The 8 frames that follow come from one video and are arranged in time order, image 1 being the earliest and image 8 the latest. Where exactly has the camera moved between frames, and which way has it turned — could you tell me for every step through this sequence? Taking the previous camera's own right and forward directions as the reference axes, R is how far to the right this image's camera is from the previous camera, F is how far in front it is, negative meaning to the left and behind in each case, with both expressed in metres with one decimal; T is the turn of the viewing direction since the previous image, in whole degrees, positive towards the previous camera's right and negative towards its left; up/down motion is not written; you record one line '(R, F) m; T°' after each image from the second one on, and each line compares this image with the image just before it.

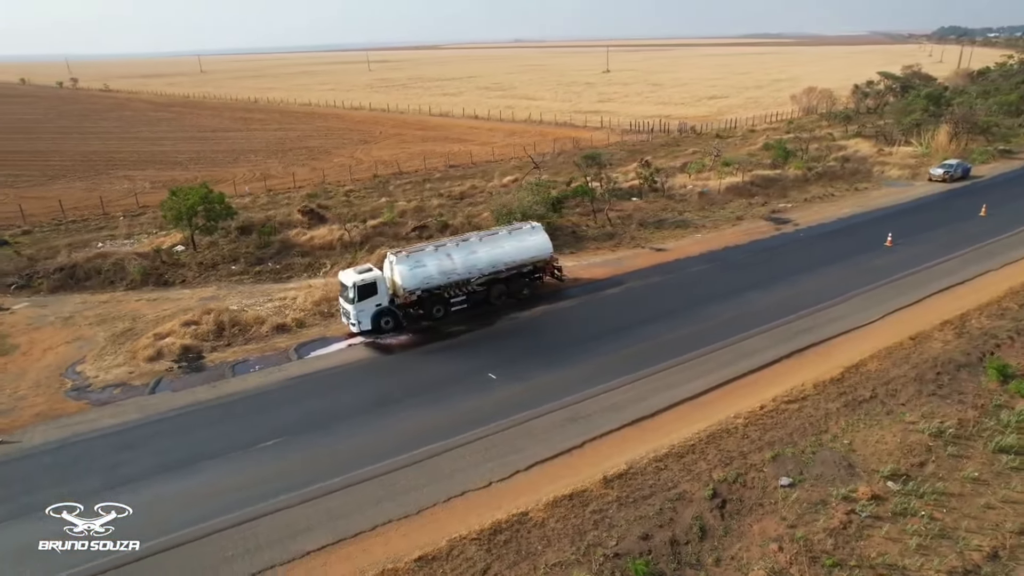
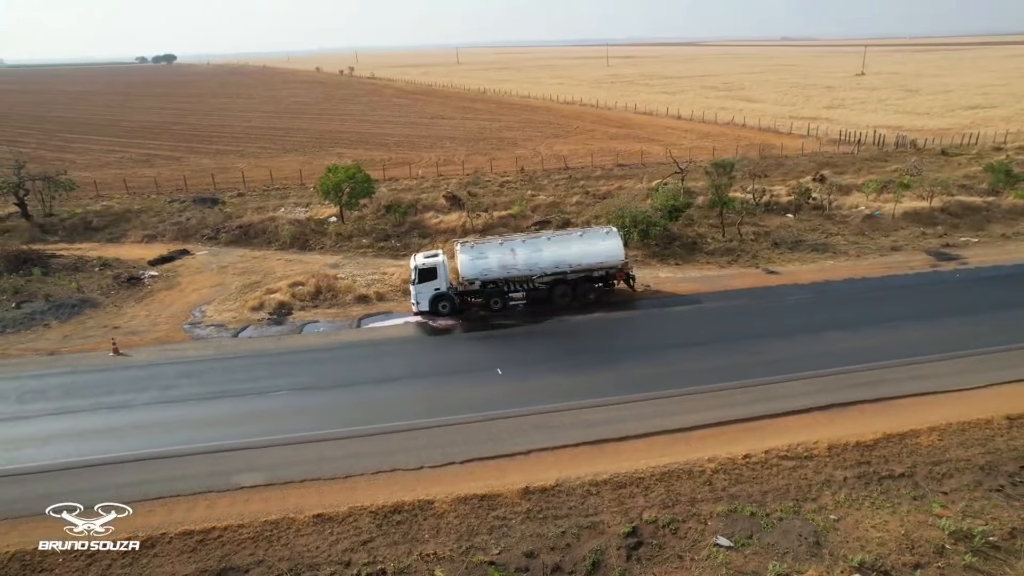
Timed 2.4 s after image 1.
(+5.6, +0.8) m; -20°
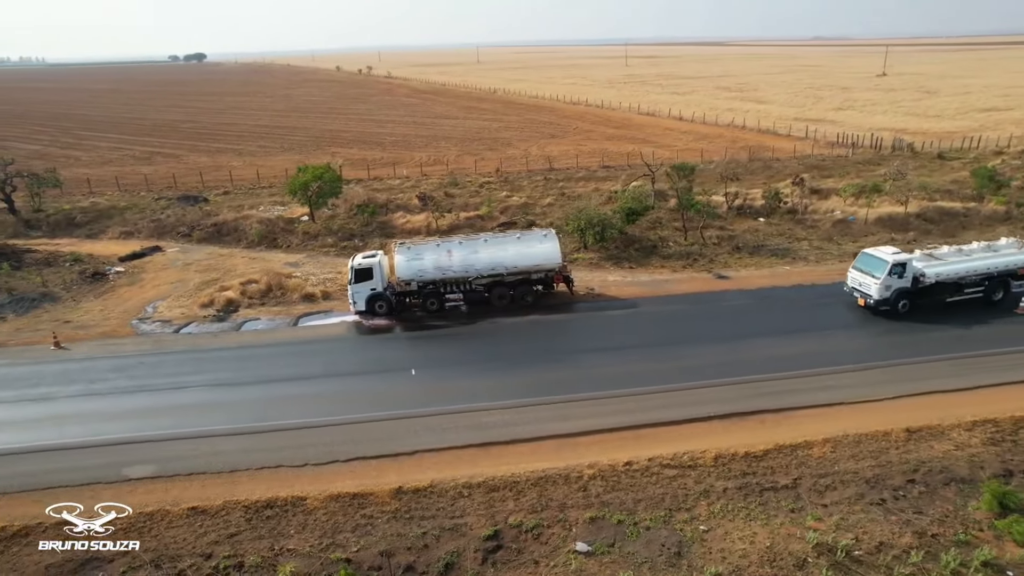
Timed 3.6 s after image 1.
(+3.1, 0.0) m; -2°
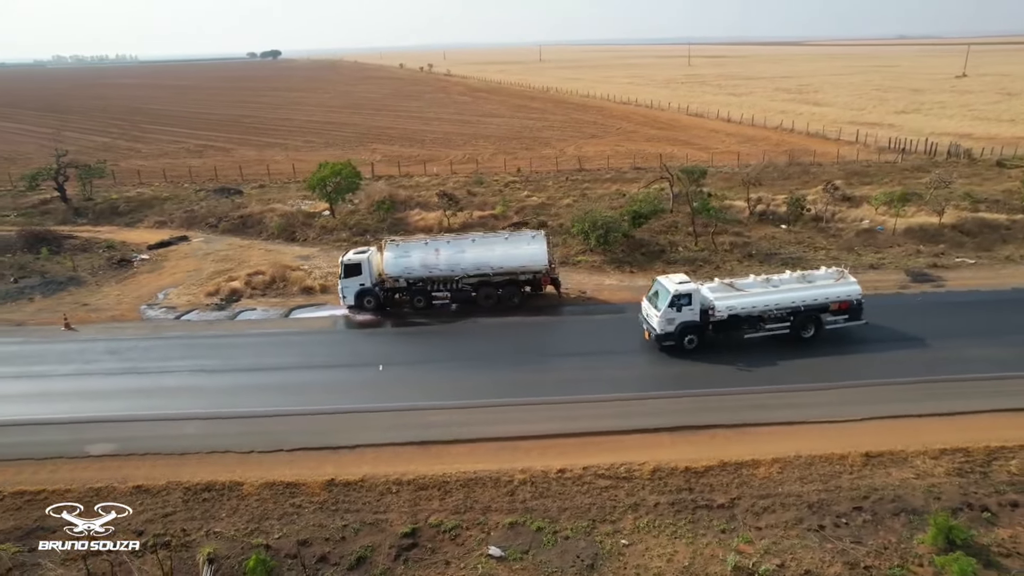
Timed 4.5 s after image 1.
(+2.6, +0.1) m; -5°
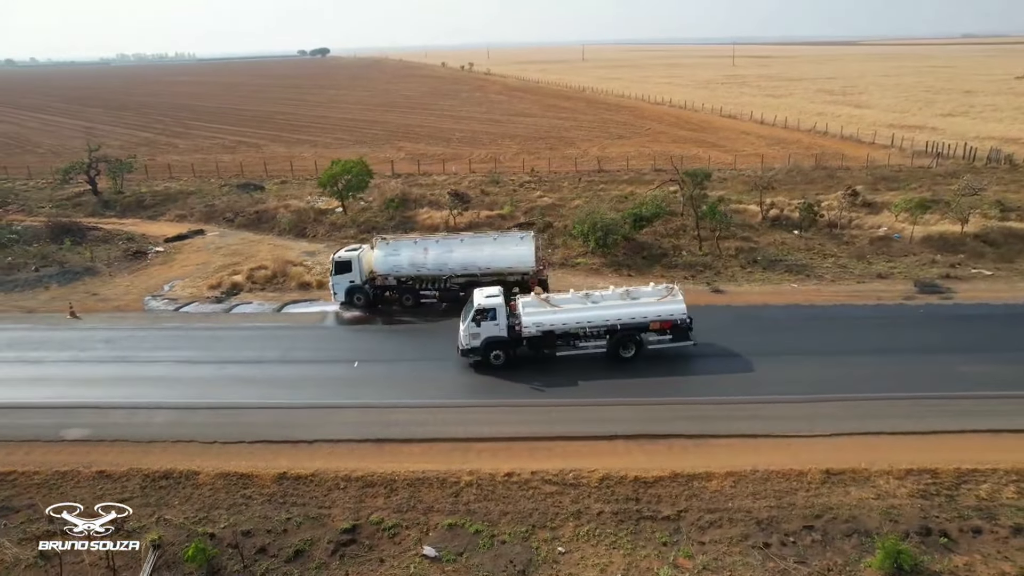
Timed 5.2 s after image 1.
(+1.9, +0.1) m; -4°
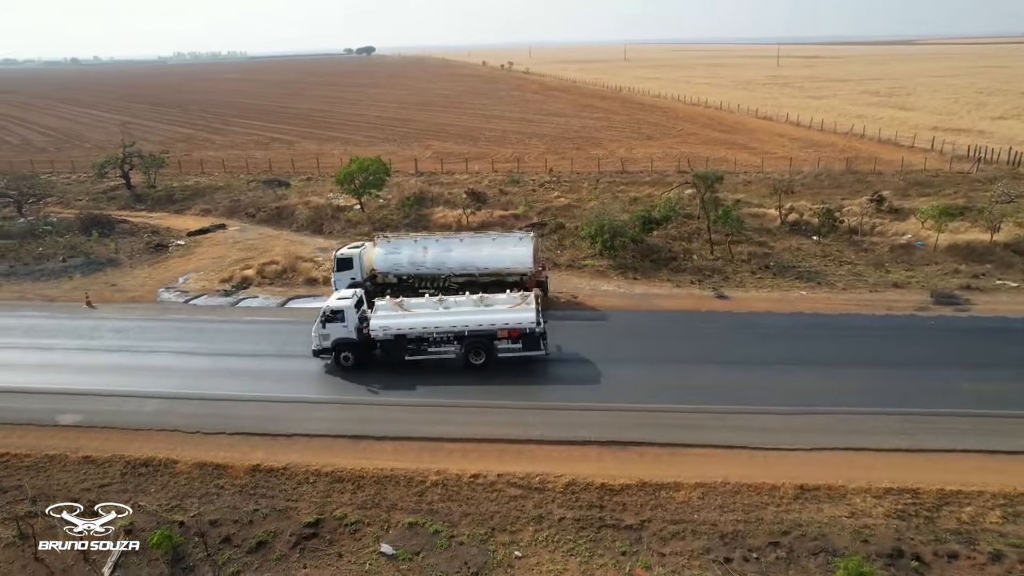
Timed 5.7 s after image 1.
(+1.4, +0.1) m; -4°
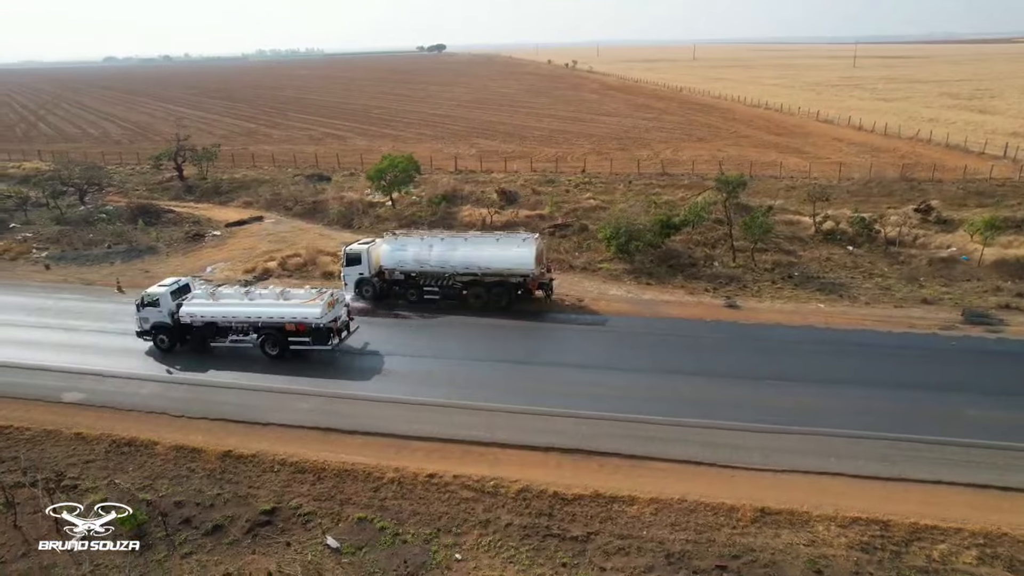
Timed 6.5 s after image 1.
(+2.1, +0.2) m; -6°
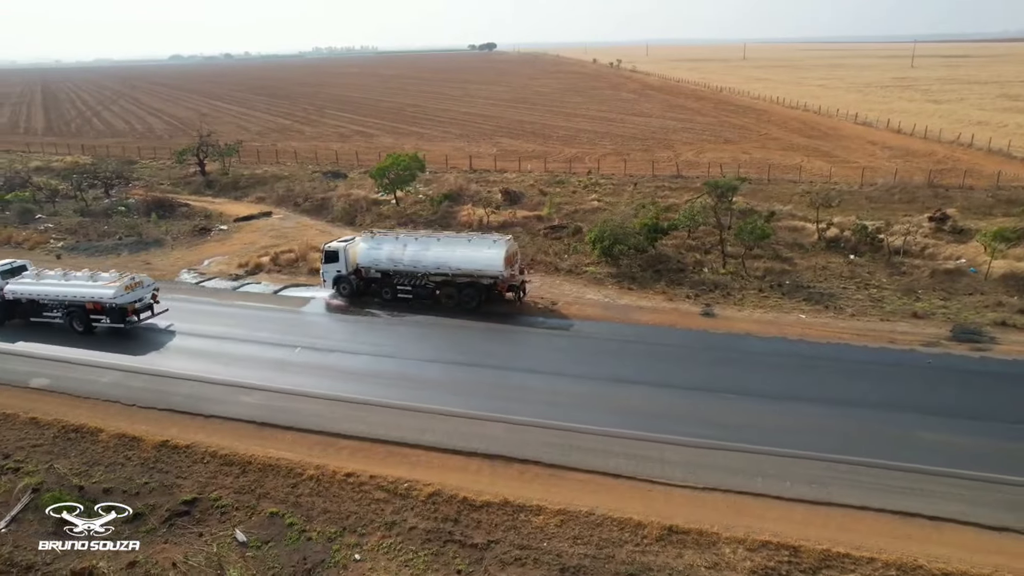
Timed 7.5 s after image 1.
(+2.6, +0.2) m; -4°
